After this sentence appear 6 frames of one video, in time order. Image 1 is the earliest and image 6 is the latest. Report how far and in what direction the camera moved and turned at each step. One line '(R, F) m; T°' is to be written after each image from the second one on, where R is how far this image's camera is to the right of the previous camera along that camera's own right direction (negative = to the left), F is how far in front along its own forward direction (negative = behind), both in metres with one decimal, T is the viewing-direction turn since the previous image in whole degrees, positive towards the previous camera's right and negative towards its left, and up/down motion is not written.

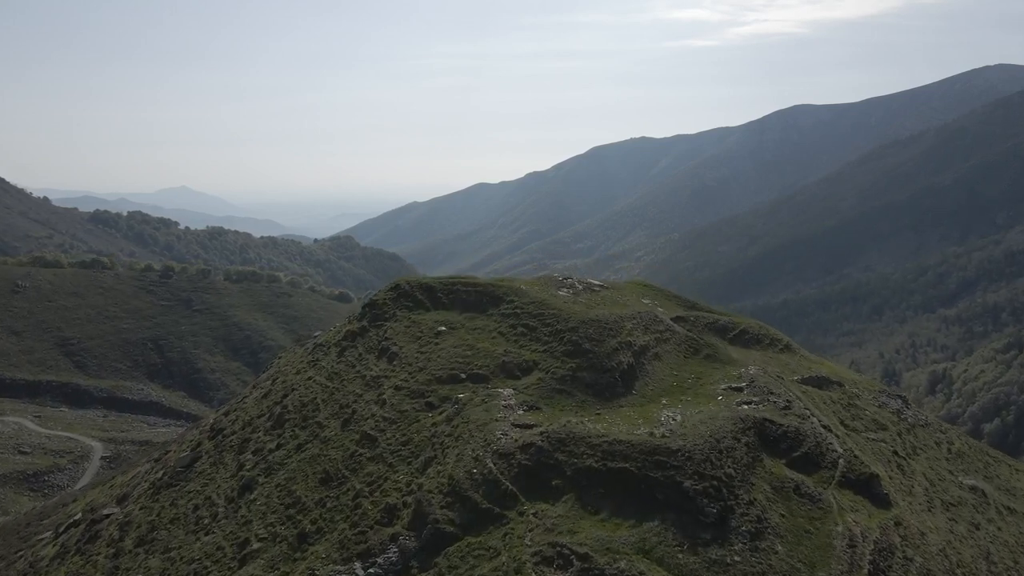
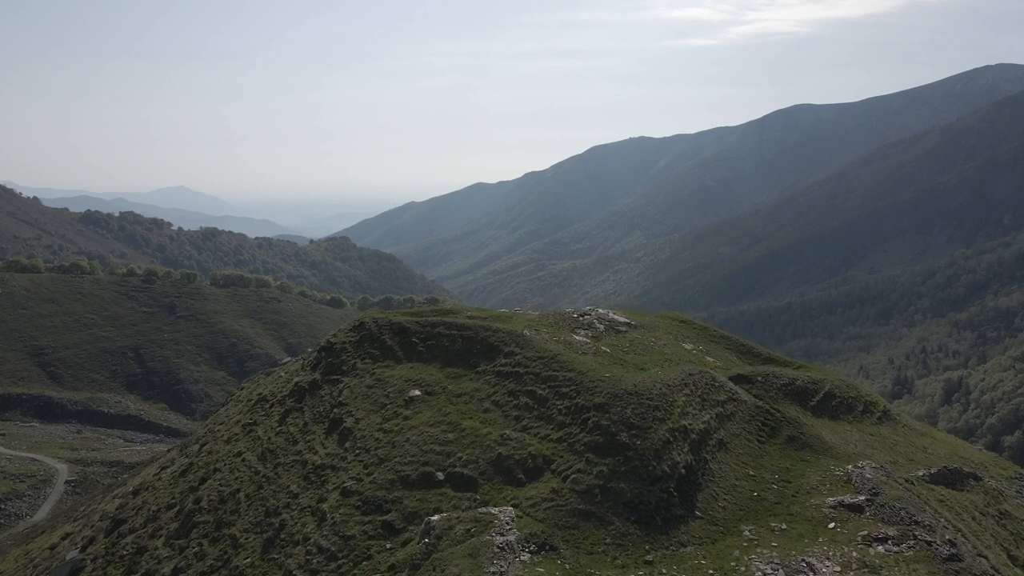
(0.0, +4.8) m; 0°
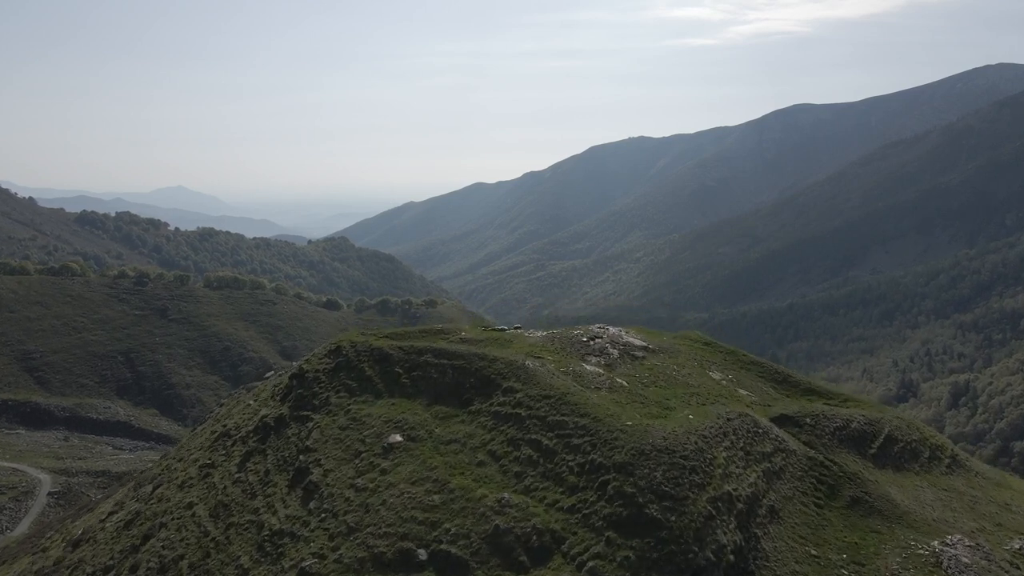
(0.0, +2.1) m; 0°
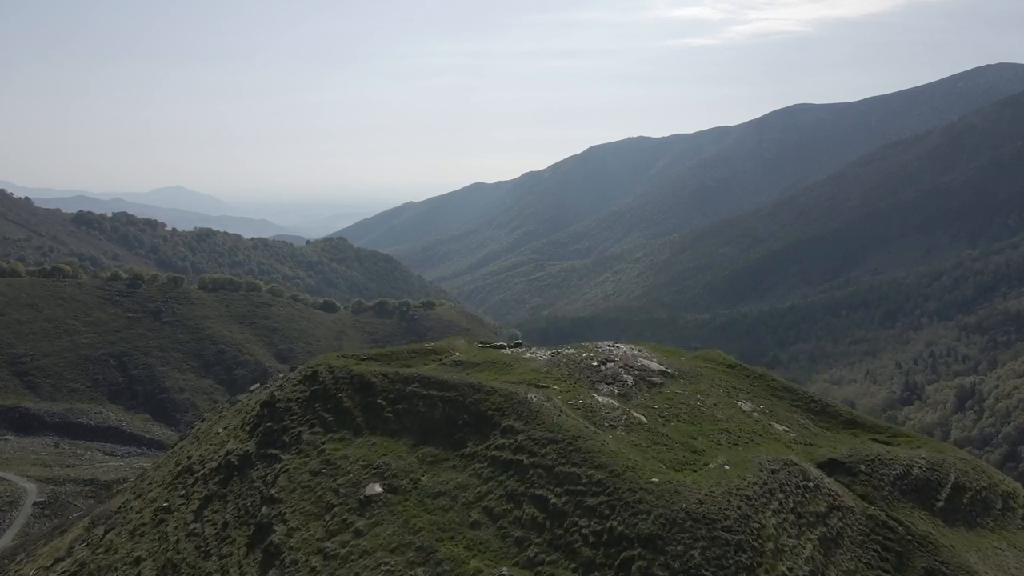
(0.0, +1.6) m; 0°
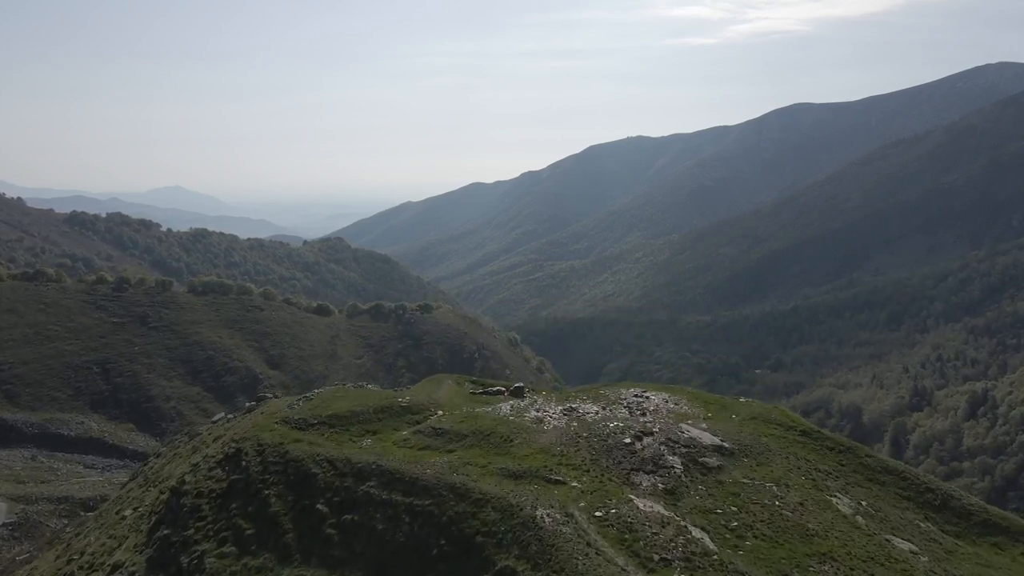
(0.0, +3.3) m; 0°
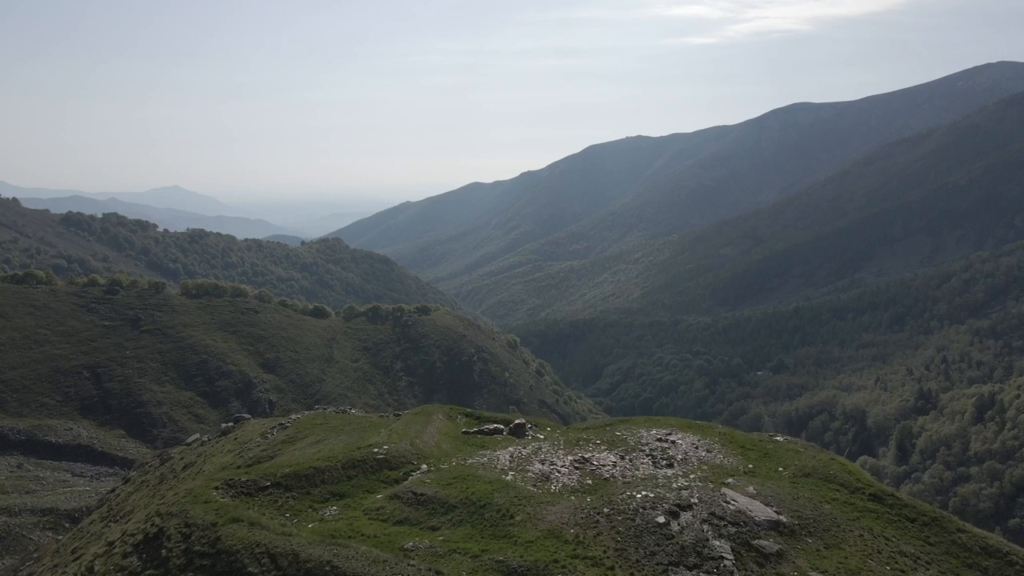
(0.0, +1.9) m; 0°
